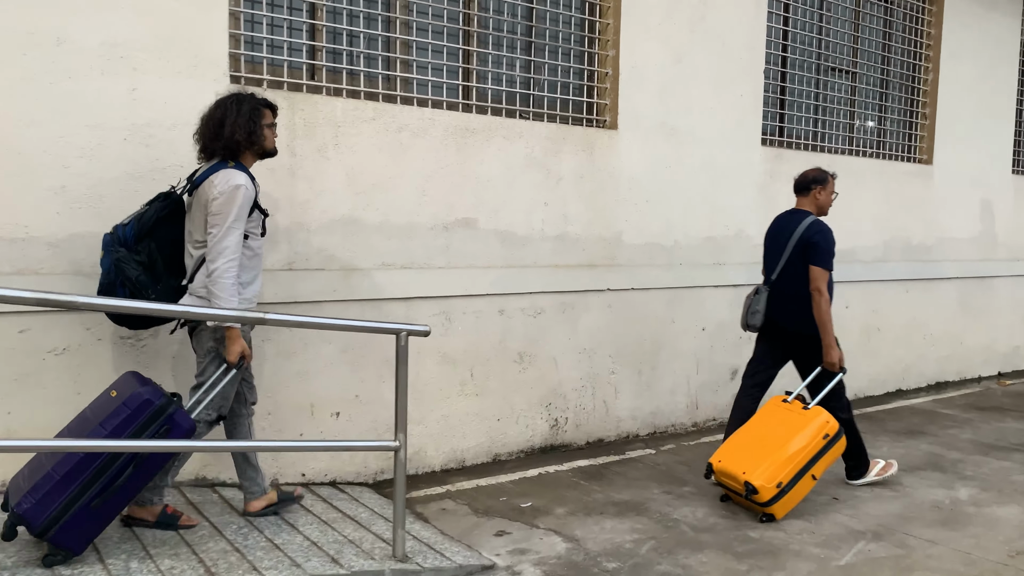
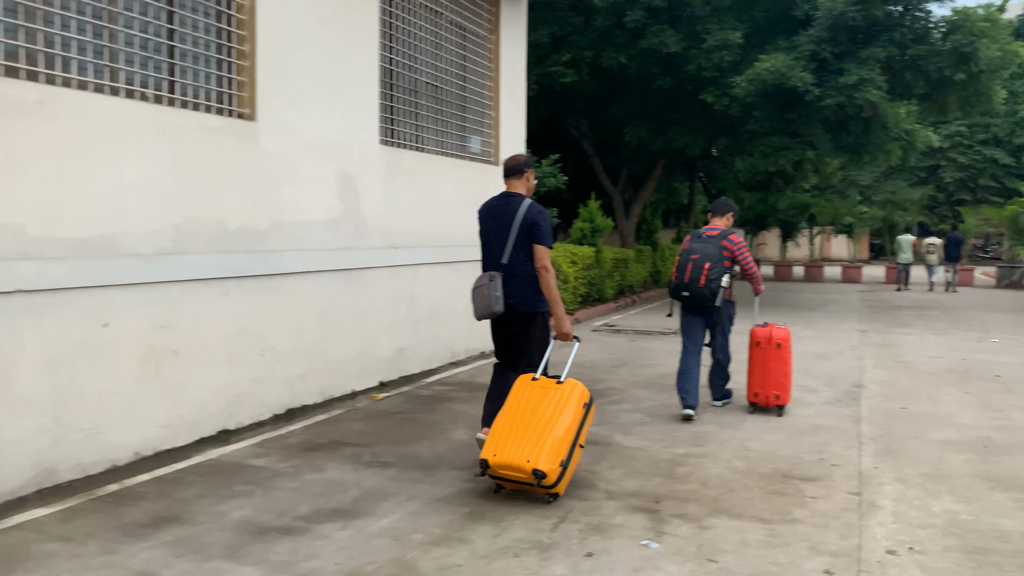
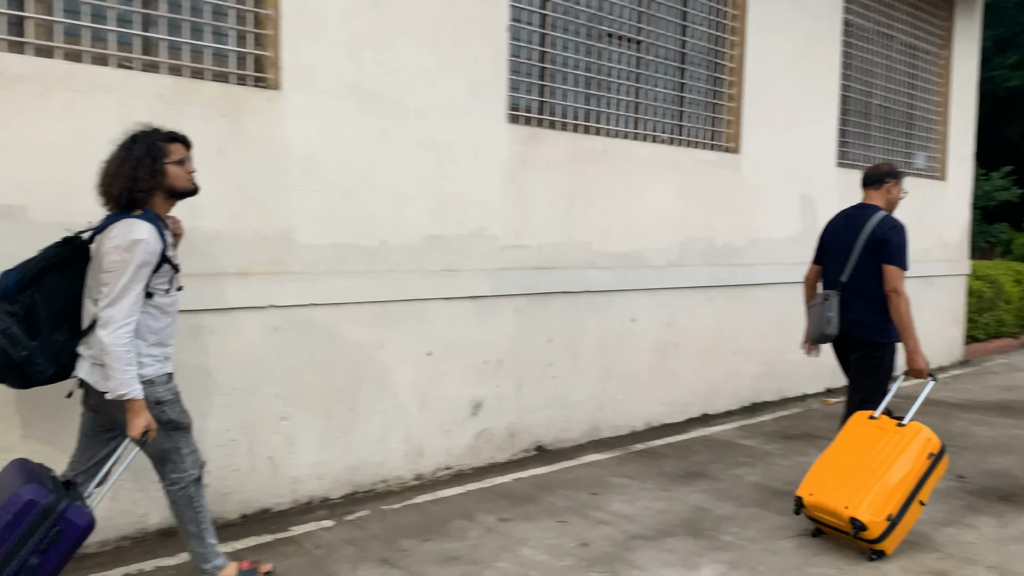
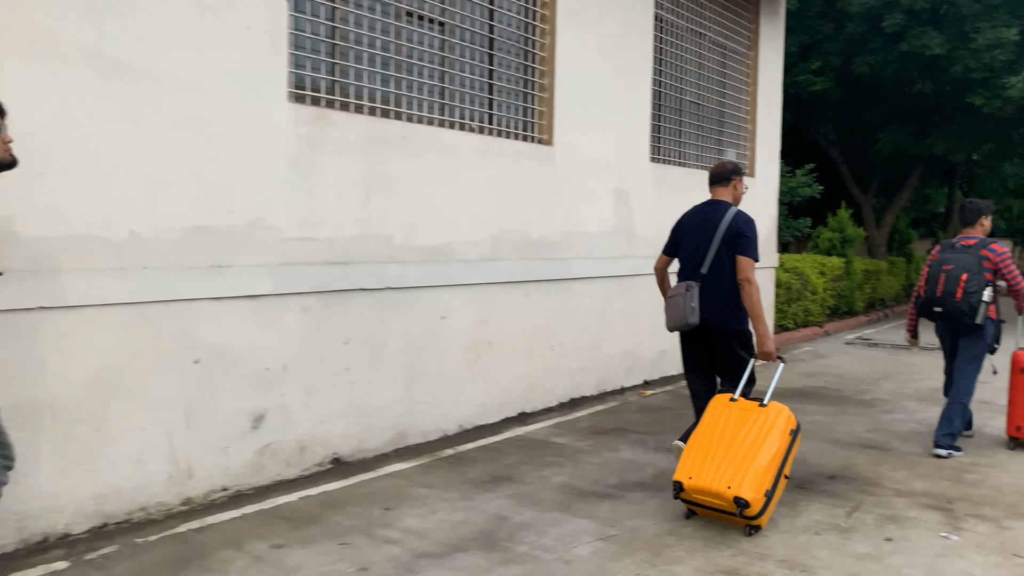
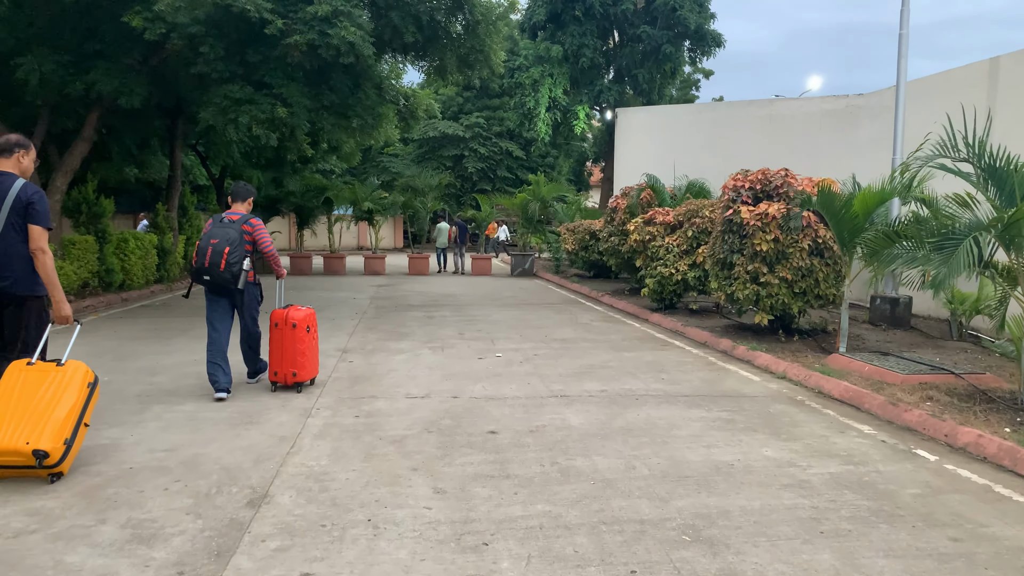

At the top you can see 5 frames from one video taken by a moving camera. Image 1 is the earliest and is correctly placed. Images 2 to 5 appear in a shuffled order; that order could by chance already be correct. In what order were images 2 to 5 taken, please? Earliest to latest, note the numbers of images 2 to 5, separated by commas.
3, 4, 2, 5
